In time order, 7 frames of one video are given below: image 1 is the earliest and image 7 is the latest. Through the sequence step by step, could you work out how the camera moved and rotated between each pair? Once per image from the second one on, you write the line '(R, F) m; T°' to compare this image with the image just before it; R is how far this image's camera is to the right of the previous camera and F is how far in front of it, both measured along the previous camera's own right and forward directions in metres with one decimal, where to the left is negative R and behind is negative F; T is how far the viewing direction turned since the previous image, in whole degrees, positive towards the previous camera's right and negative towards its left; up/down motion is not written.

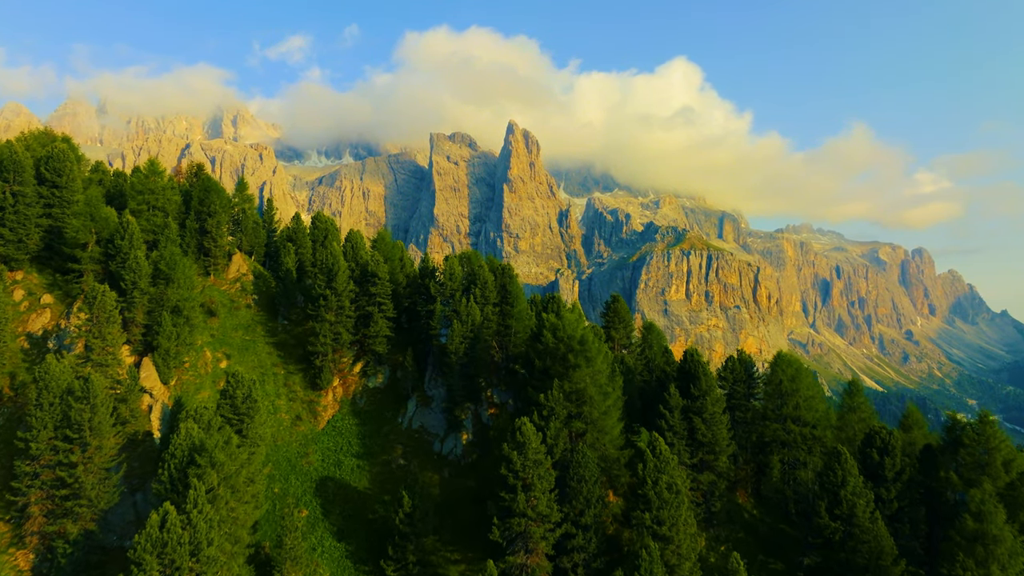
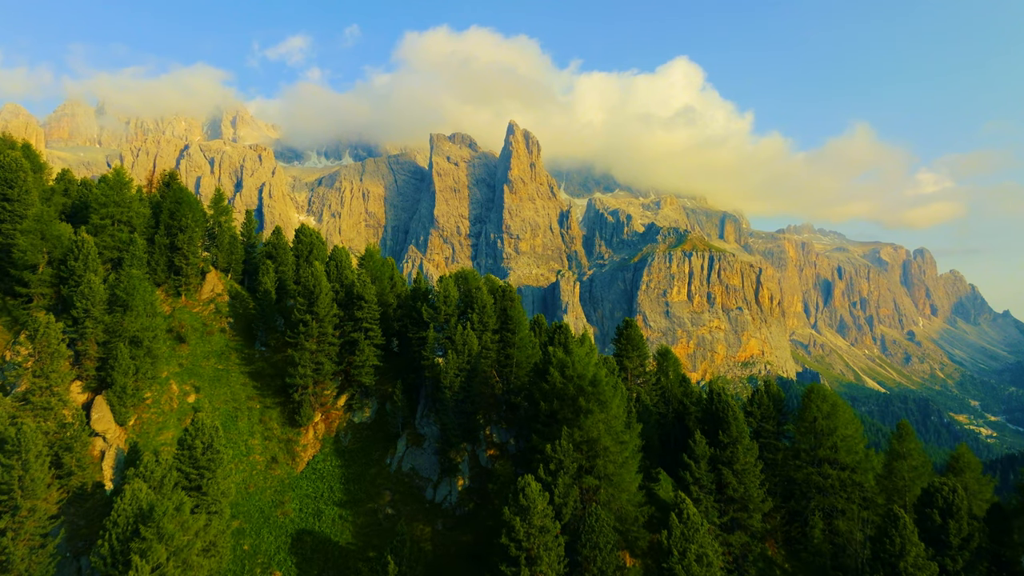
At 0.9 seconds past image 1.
(-0.1, +4.4) m; 0°
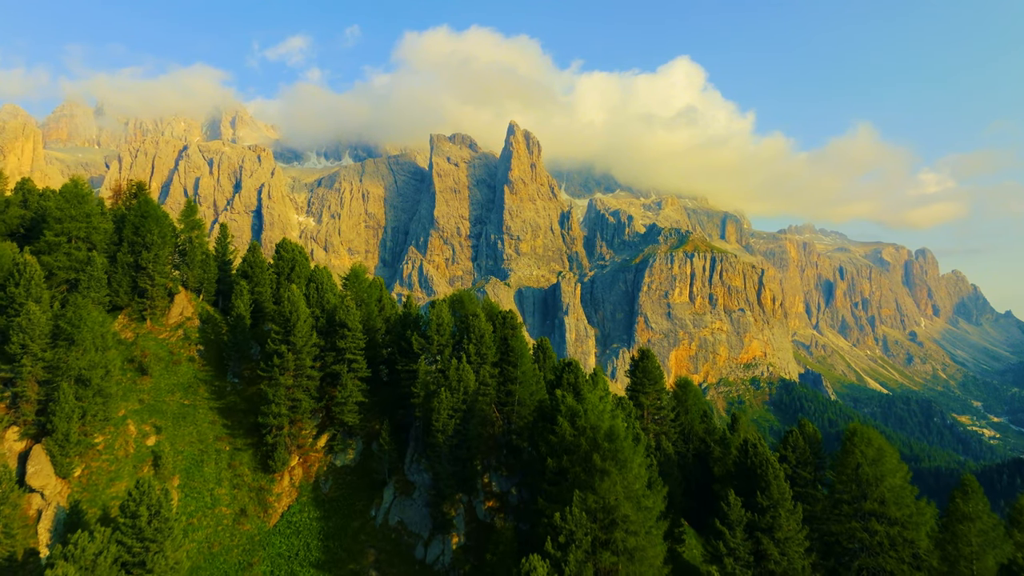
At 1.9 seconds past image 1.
(-0.1, +4.4) m; 0°
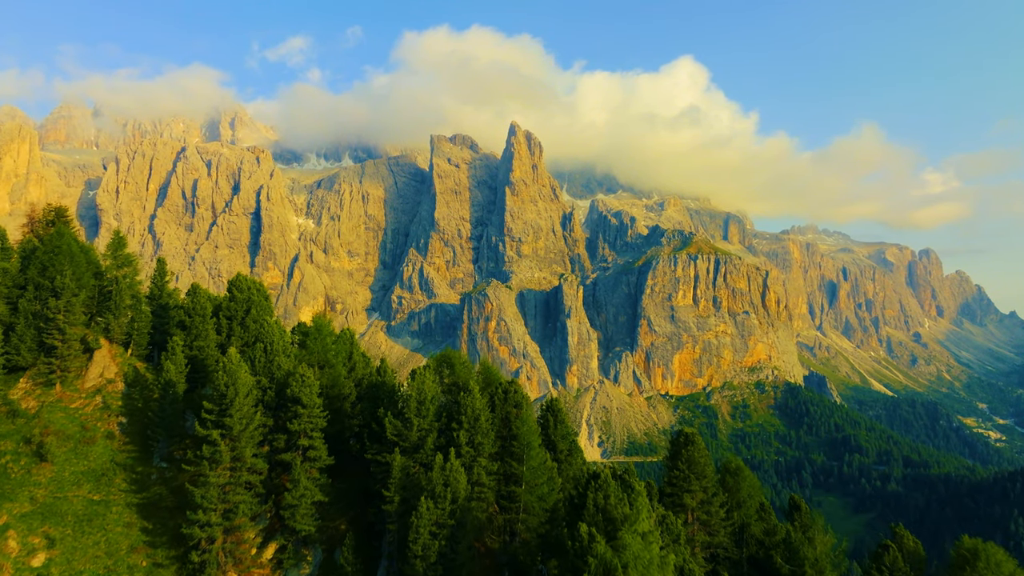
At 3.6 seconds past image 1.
(-0.1, +8.2) m; 0°
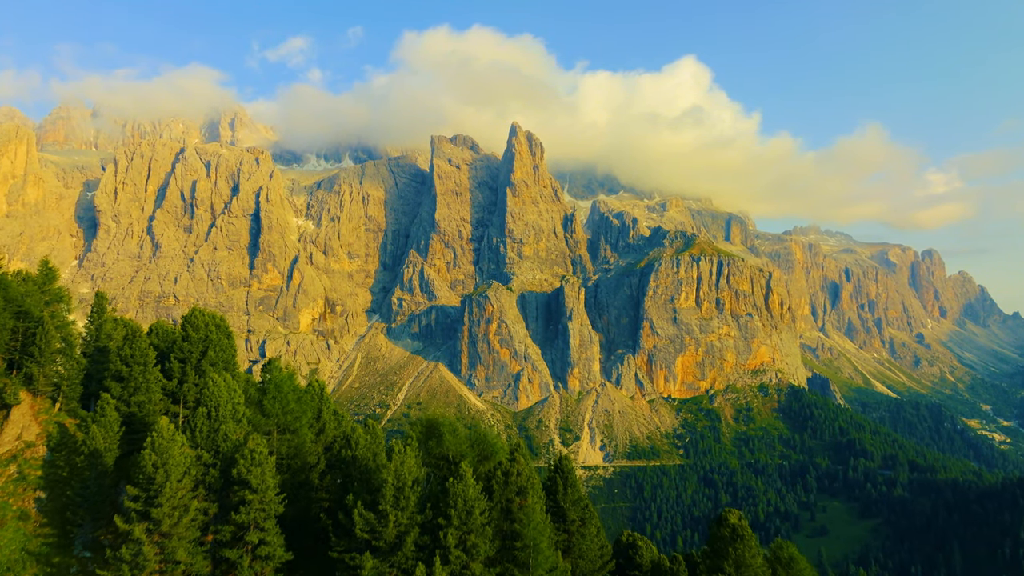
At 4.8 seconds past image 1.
(-0.1, +5.6) m; 0°
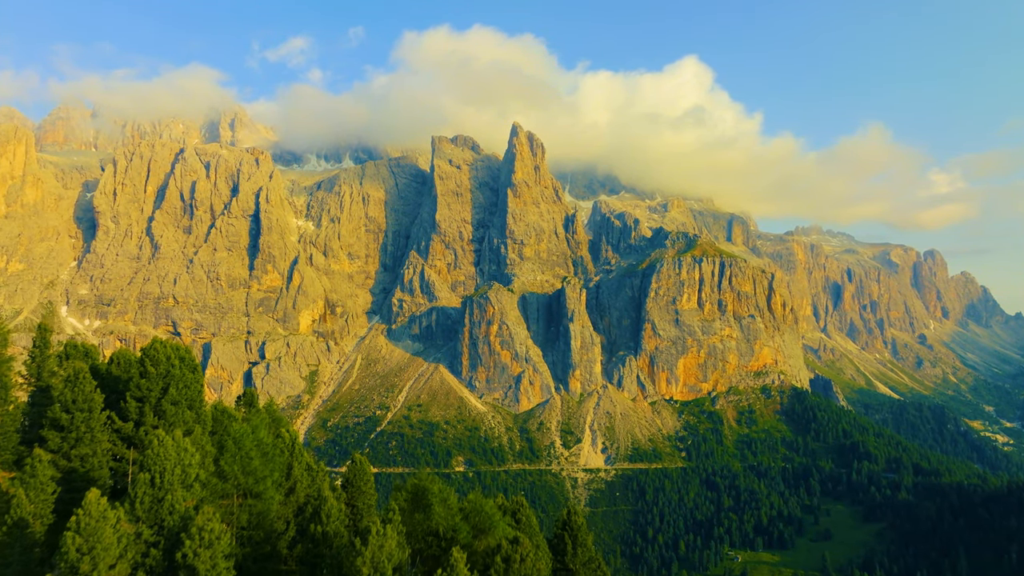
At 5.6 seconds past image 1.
(-0.1, +3.8) m; 0°
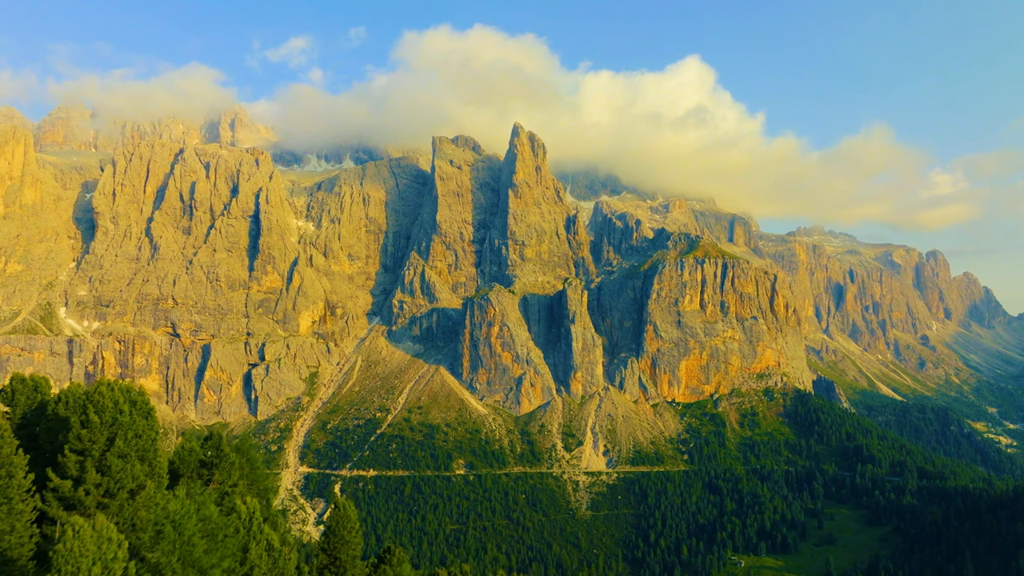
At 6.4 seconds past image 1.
(0.0, +4.0) m; 0°
